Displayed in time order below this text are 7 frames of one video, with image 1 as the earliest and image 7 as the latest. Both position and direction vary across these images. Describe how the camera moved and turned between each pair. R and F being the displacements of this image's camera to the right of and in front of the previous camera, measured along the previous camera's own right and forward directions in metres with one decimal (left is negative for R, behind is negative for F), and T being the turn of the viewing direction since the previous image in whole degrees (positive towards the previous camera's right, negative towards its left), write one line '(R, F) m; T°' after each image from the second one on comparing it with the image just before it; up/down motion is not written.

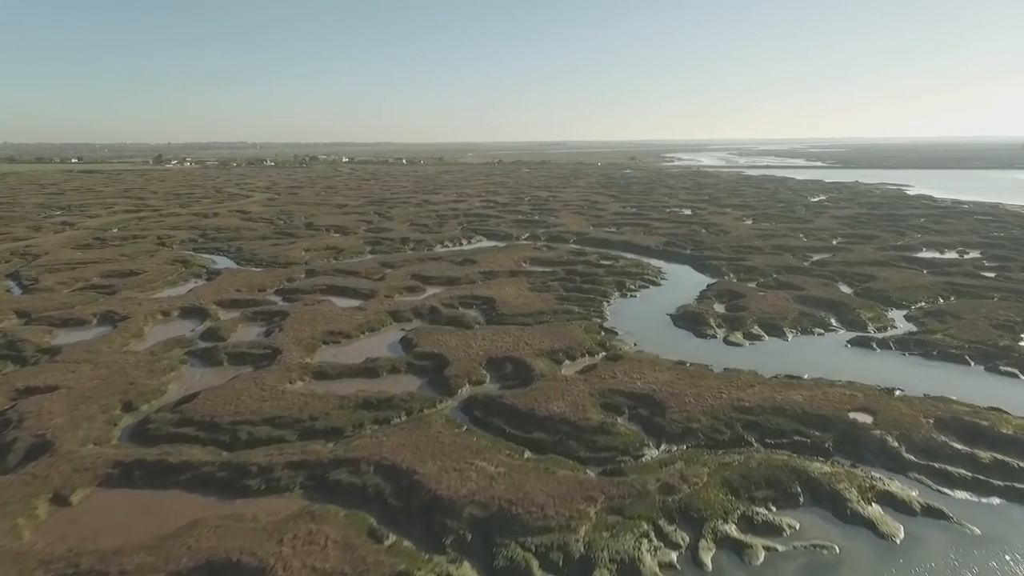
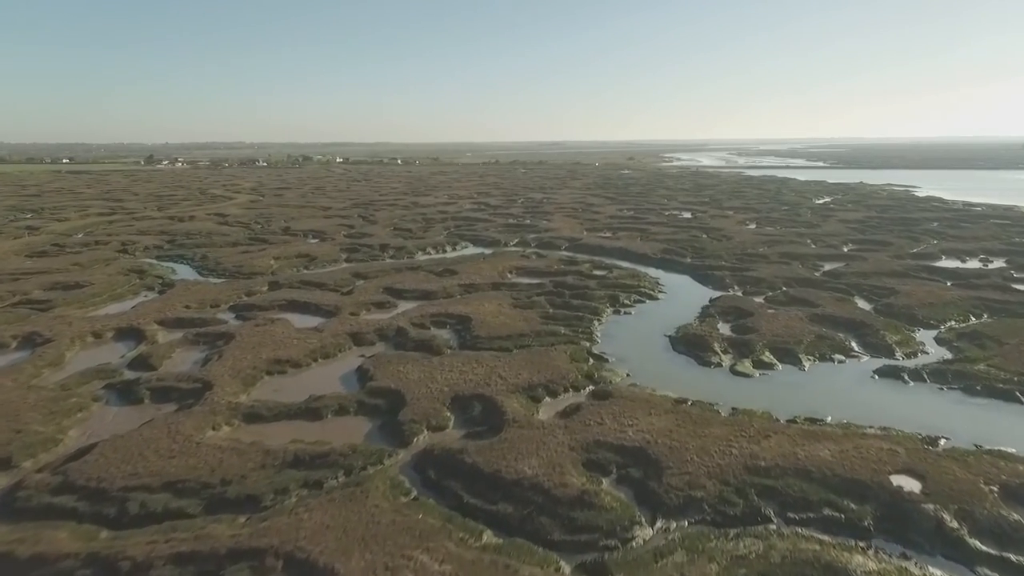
(+0.8, +3.0) m; 0°
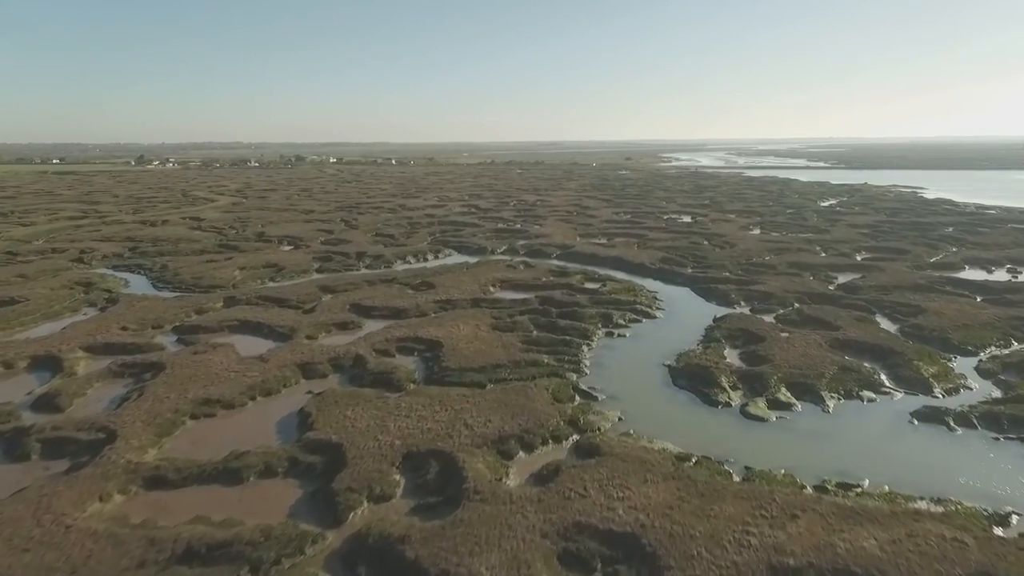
(+0.7, +3.1) m; 0°
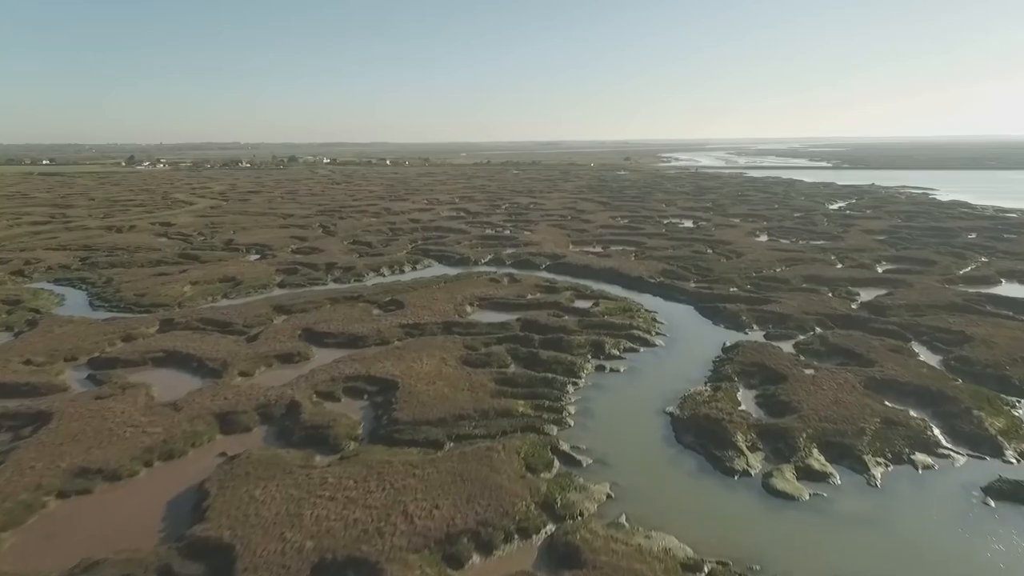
(+0.8, +3.6) m; 0°
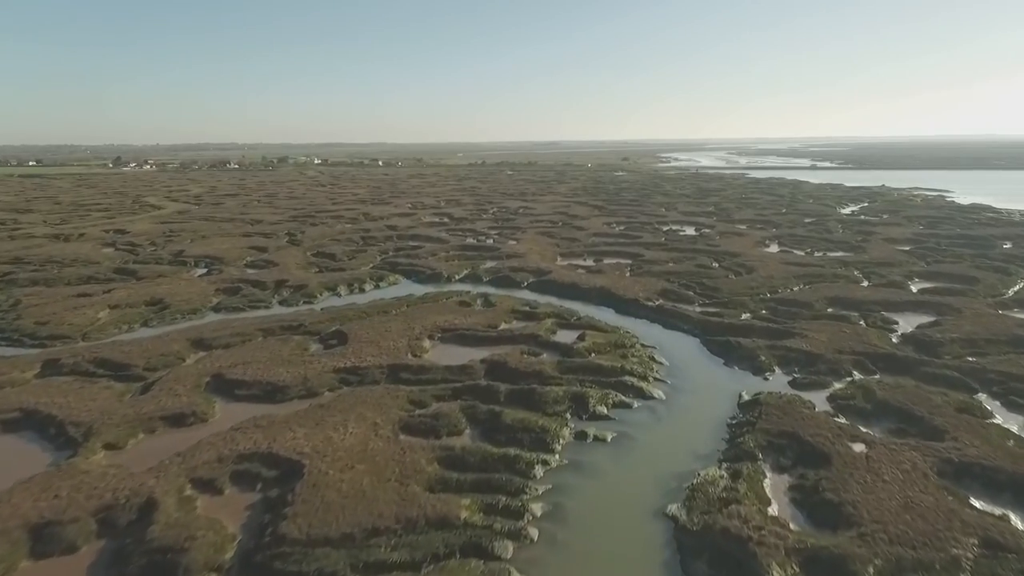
(+1.1, +4.6) m; 0°
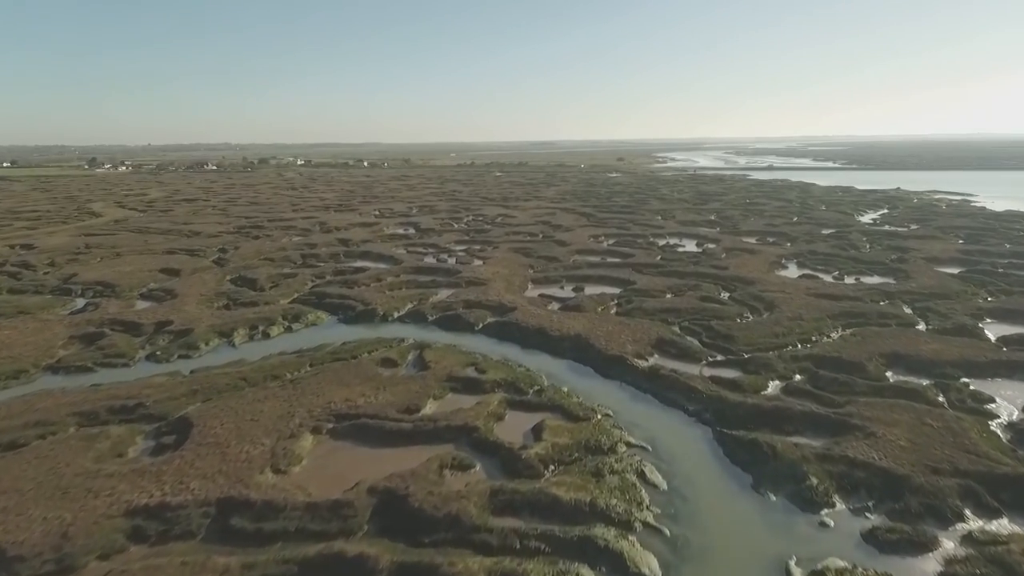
(+1.7, +7.2) m; 0°
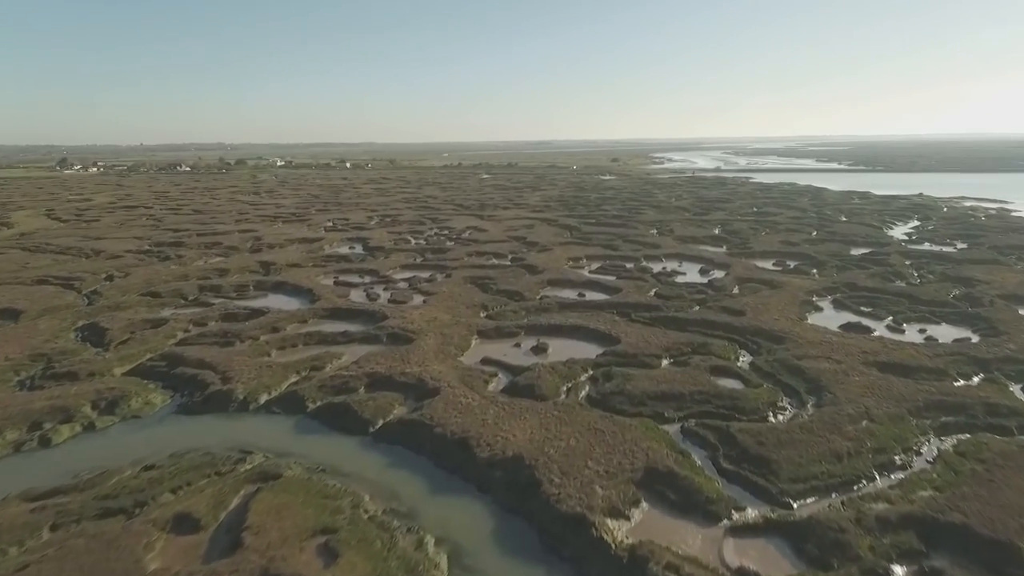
(+2.0, +8.3) m; 0°
